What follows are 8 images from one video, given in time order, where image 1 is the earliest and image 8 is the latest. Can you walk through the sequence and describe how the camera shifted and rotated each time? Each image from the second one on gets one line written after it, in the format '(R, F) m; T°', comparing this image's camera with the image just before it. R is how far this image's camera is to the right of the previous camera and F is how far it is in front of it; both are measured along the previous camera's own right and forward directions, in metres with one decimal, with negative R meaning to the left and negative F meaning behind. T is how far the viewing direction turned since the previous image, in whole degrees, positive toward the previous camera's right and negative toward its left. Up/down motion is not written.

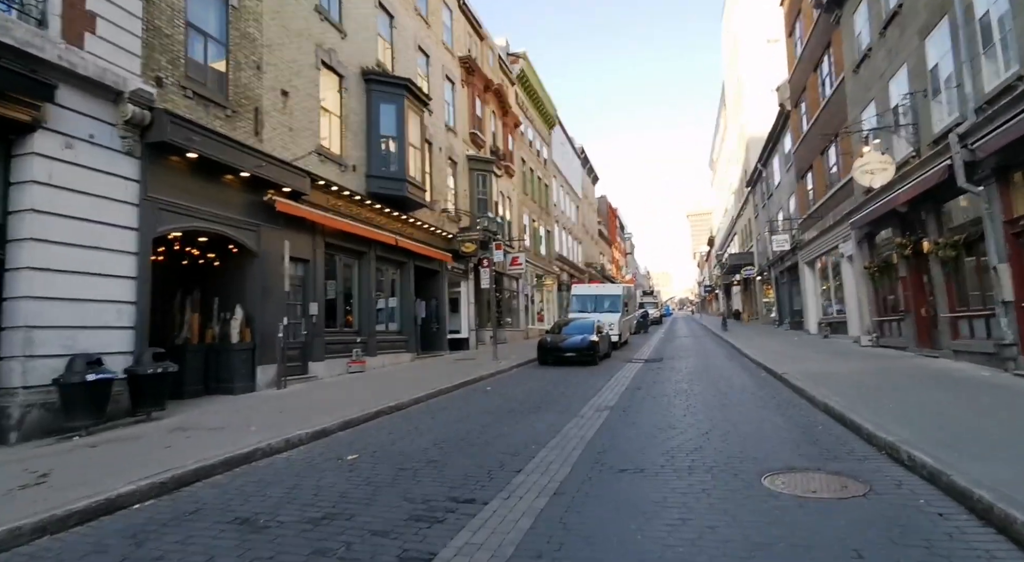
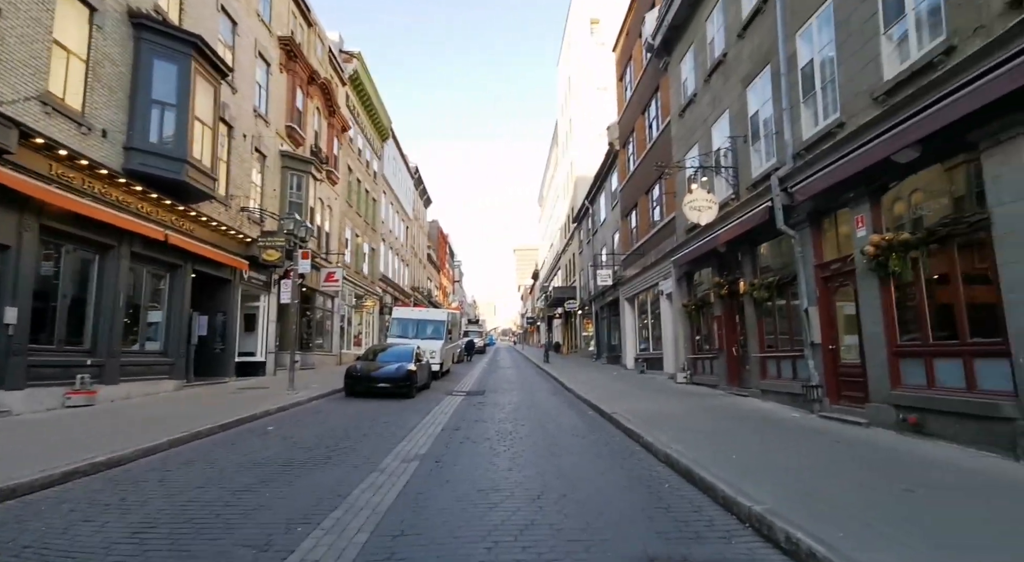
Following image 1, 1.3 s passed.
(+0.4, +1.9) m; +17°
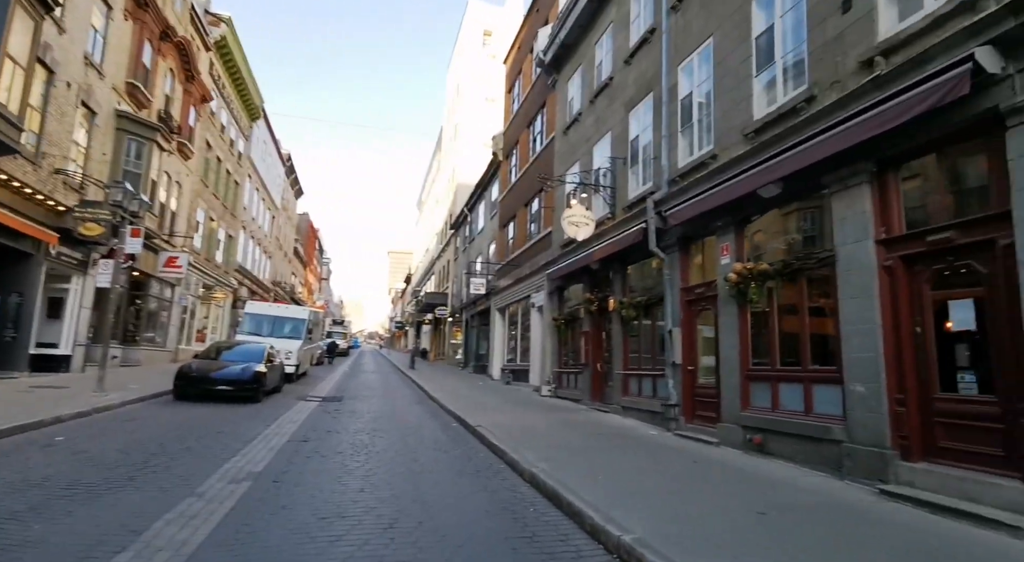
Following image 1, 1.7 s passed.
(0.0, +0.6) m; +13°
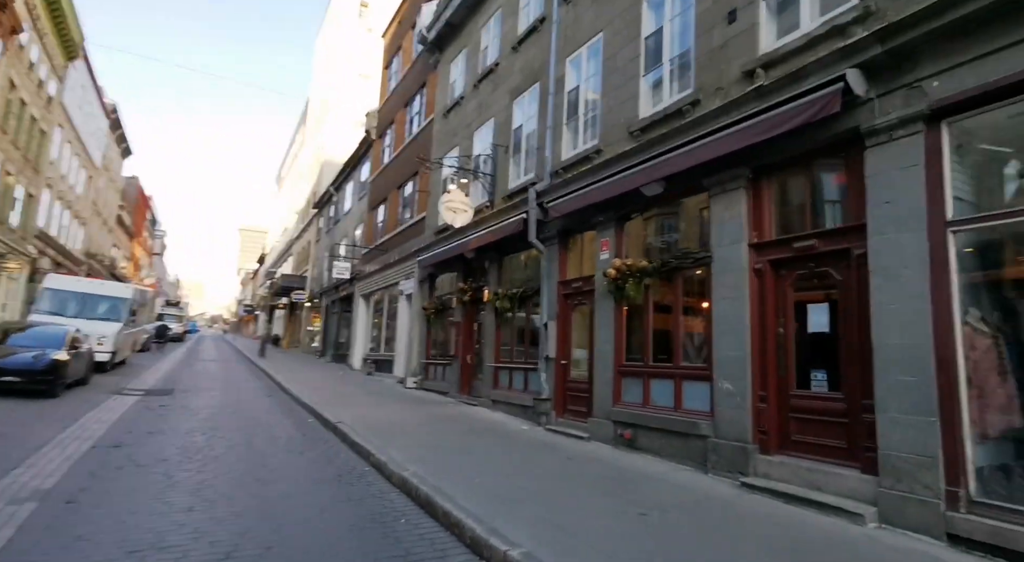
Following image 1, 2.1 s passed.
(-0.1, +0.6) m; +14°
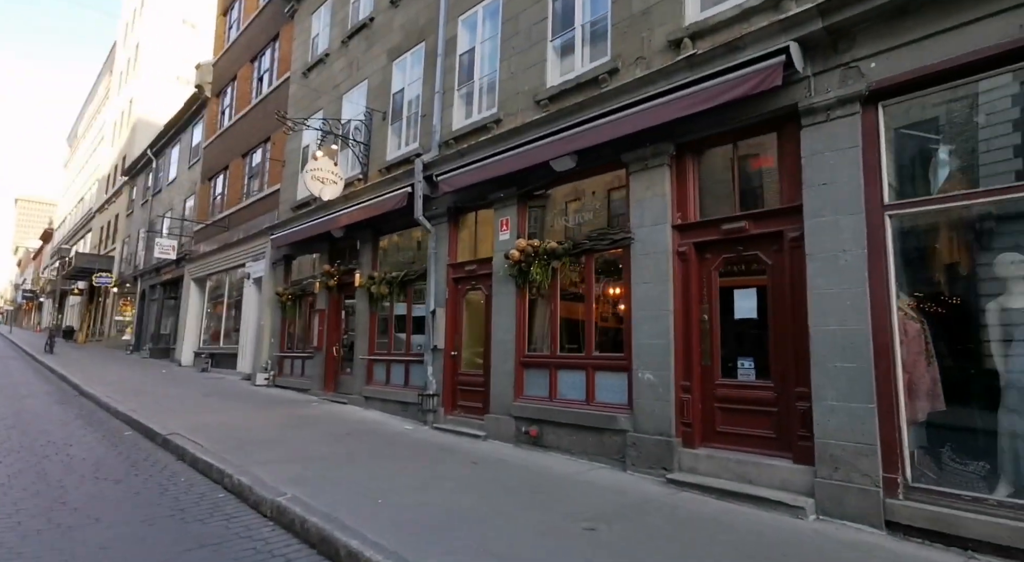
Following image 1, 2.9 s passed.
(-0.6, +1.1) m; +15°
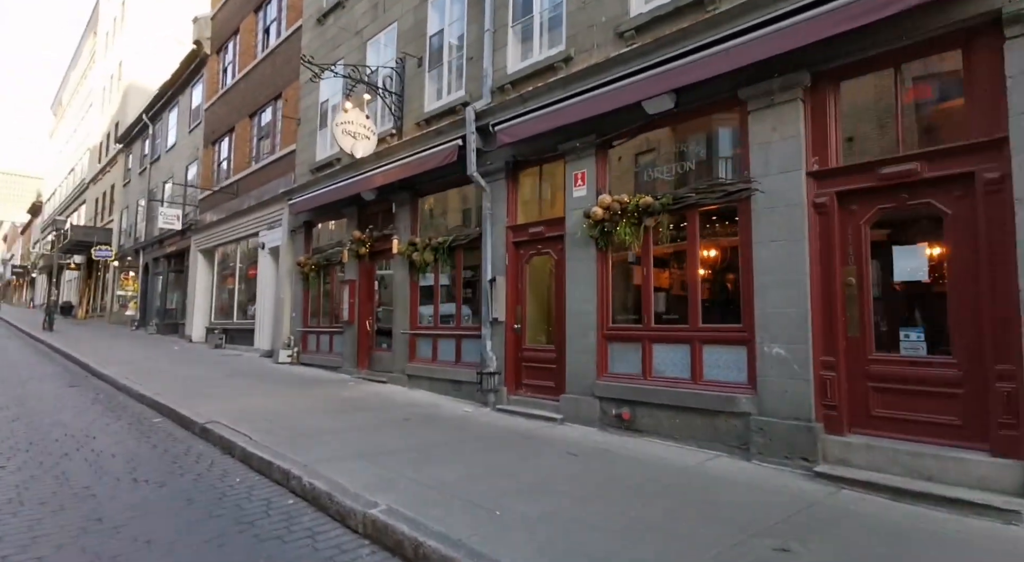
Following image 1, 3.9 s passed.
(-1.1, +1.0) m; 0°
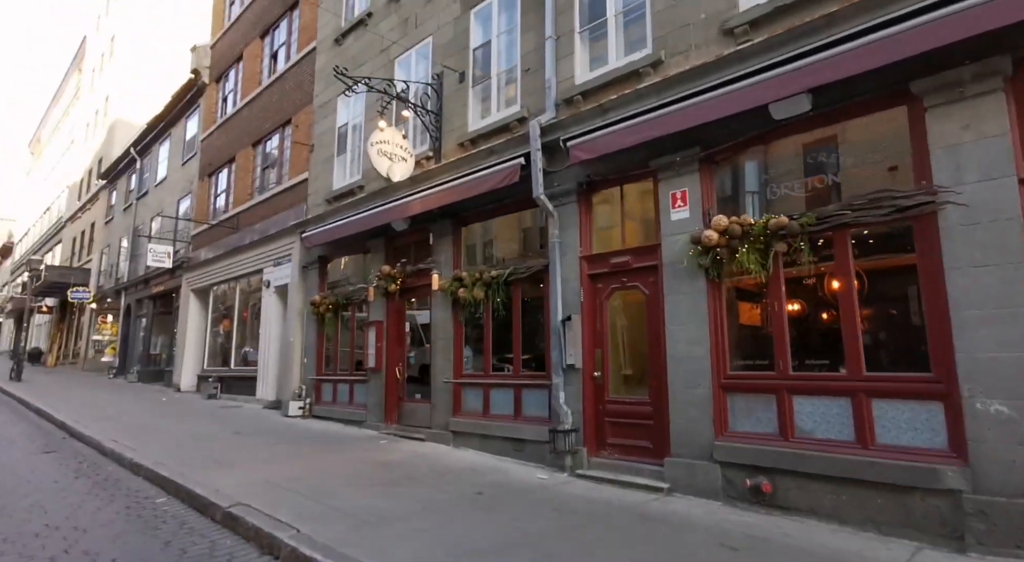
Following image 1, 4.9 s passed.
(-1.2, +1.2) m; +2°
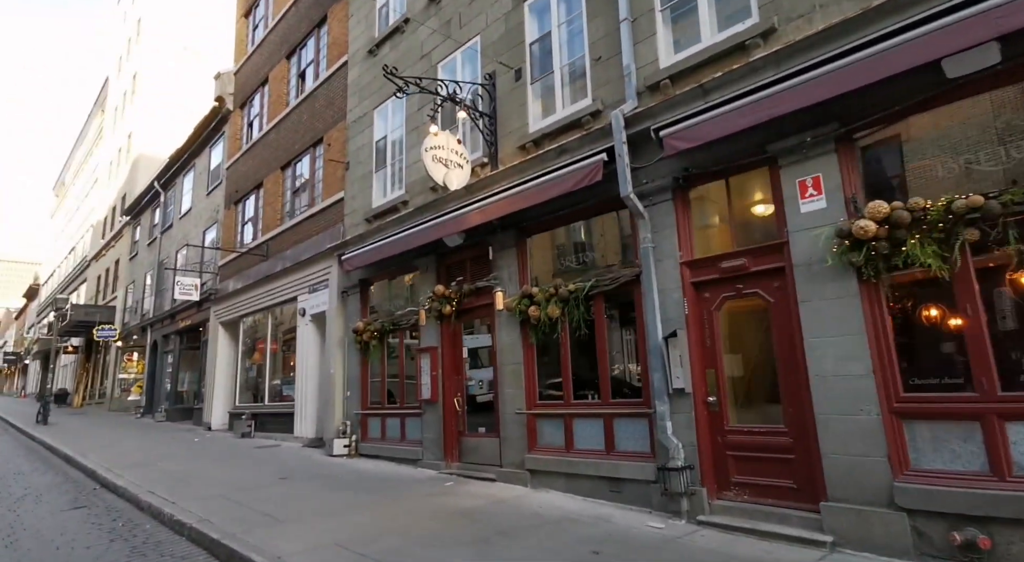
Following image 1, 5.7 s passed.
(-0.8, +1.0) m; -1°
